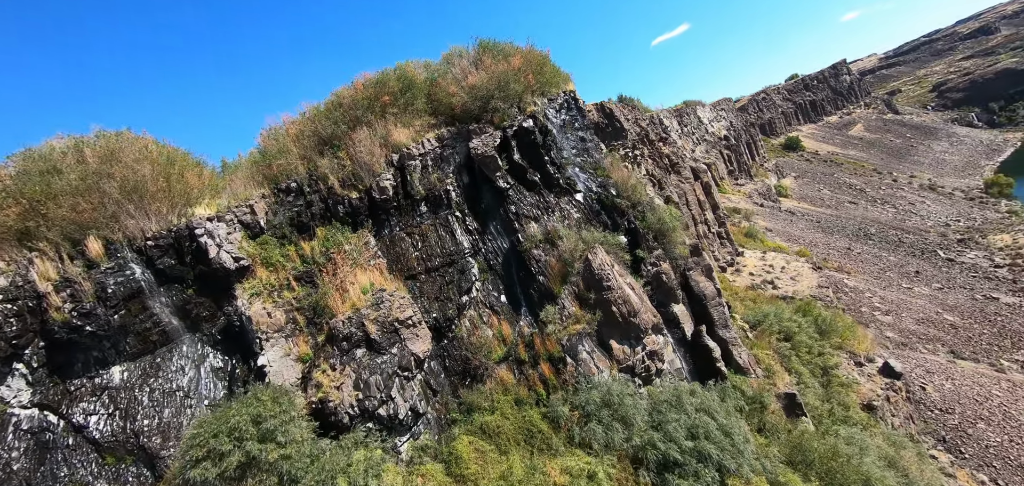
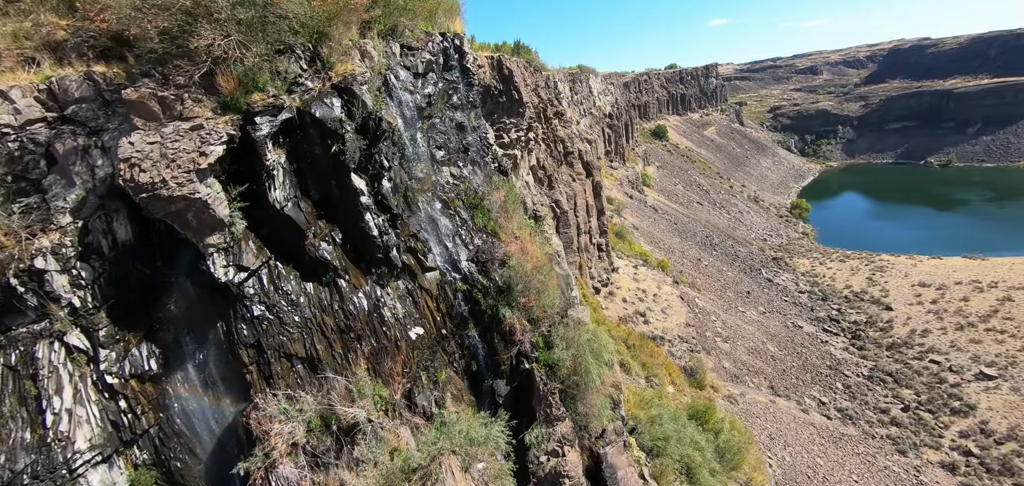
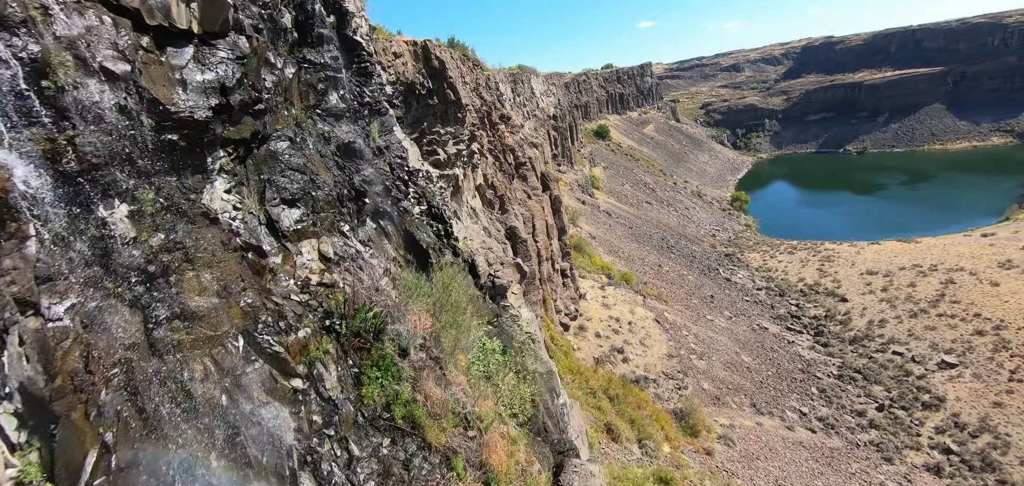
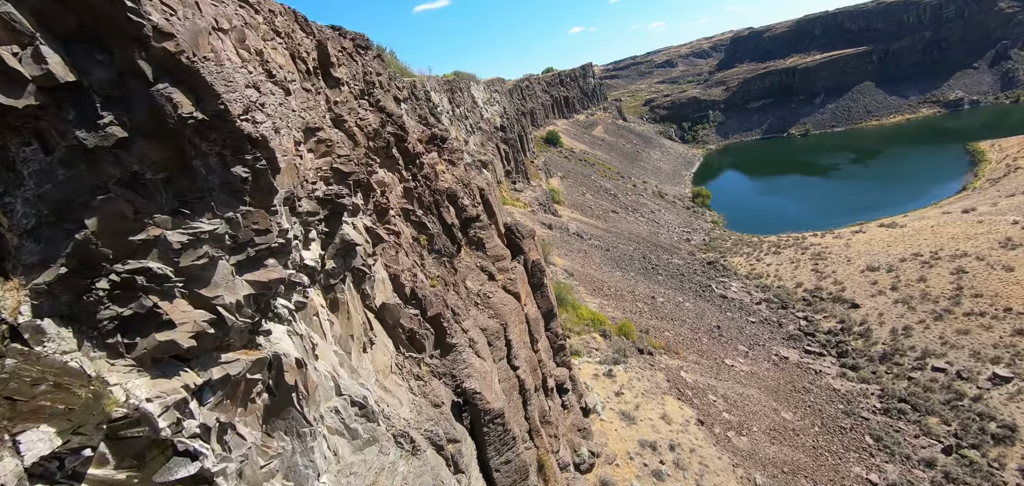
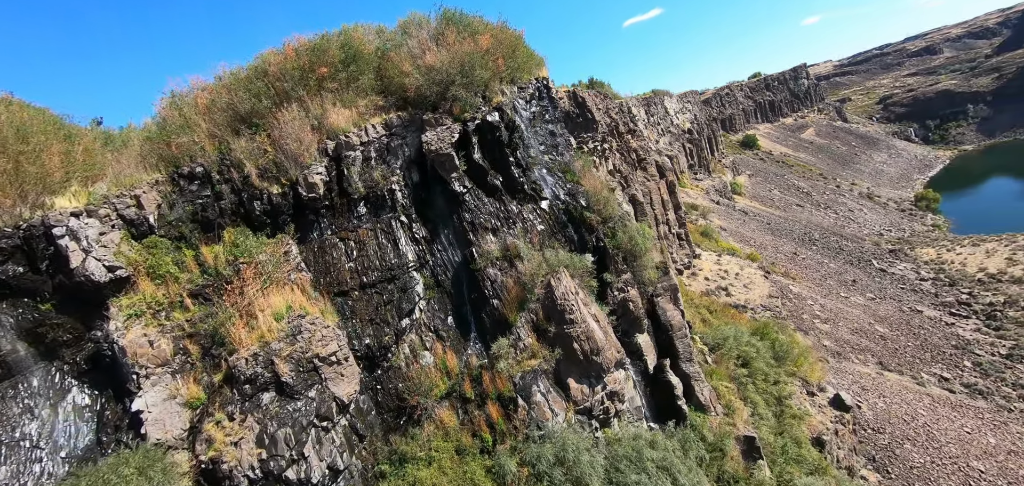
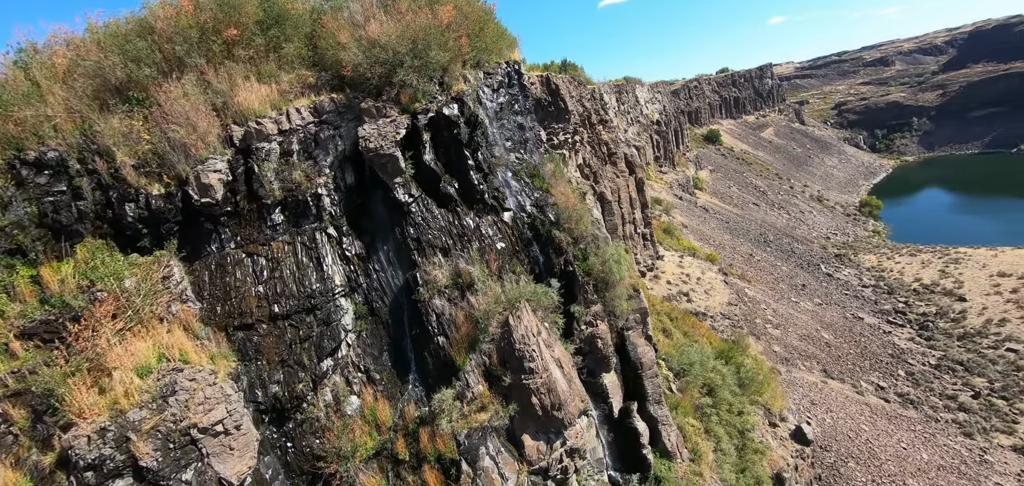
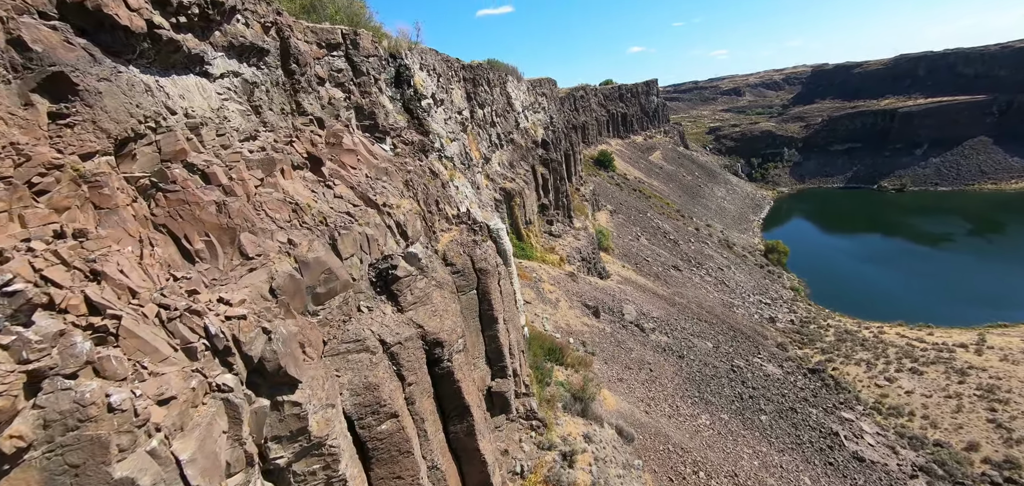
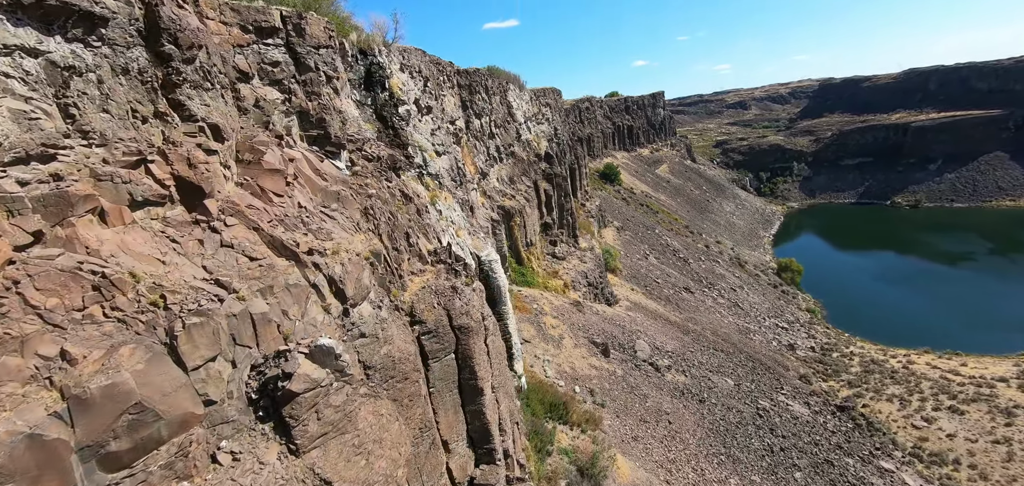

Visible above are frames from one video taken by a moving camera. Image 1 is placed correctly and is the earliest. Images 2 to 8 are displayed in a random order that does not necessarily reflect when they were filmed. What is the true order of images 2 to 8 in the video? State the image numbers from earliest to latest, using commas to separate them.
5, 6, 2, 3, 4, 7, 8
